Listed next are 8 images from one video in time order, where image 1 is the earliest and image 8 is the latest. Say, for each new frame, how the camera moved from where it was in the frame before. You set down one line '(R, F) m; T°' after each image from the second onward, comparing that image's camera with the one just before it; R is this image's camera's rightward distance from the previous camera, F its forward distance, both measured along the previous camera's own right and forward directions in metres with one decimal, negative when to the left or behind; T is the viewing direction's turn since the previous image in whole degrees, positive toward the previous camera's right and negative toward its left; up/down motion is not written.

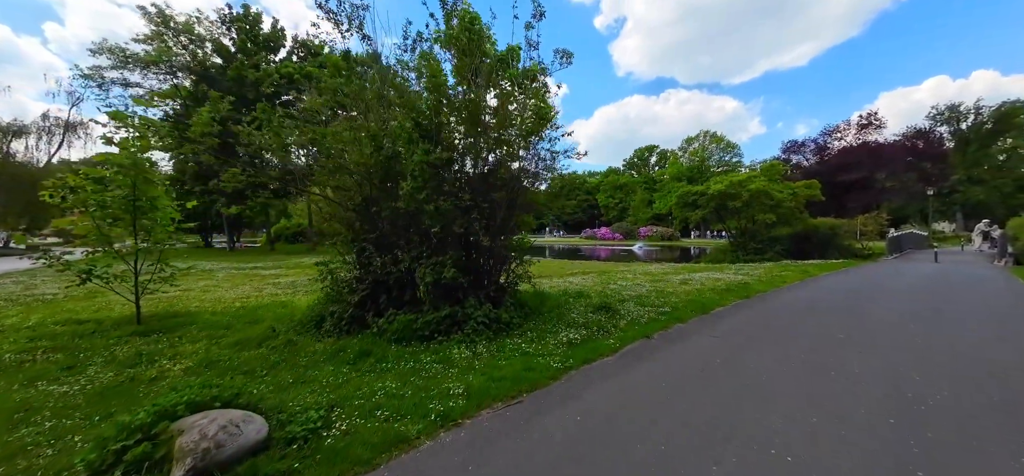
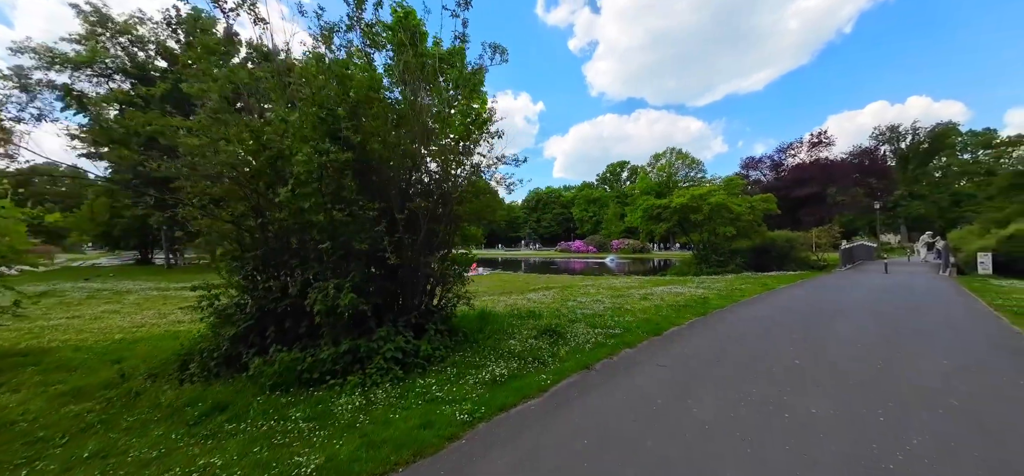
(+0.7, +0.8) m; +4°
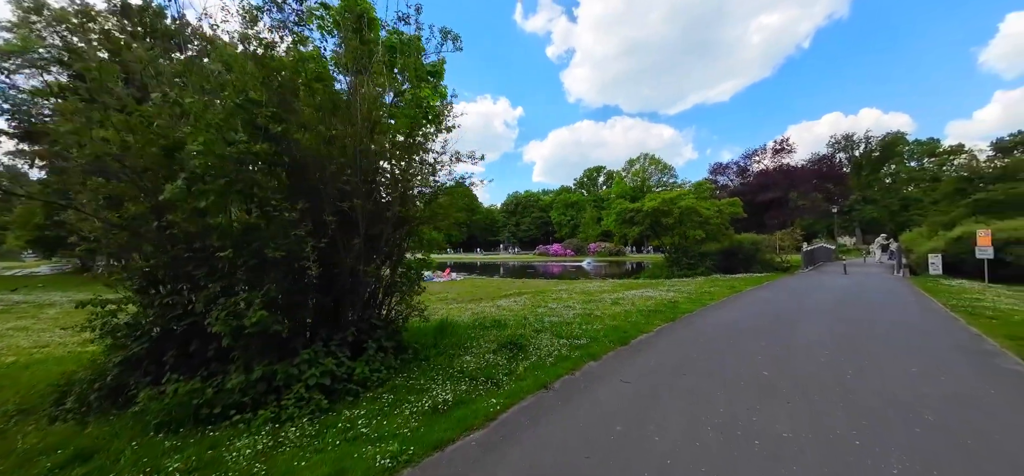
(+0.3, +0.5) m; +4°
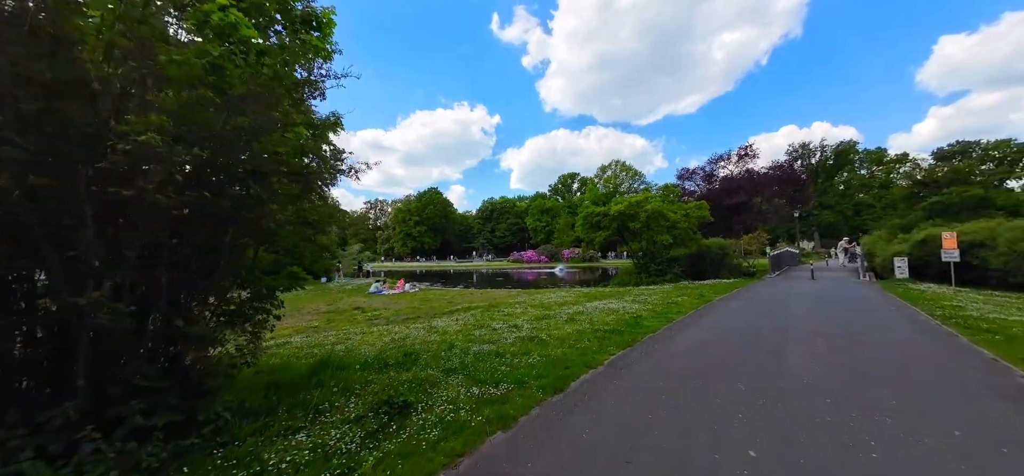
(+1.1, +1.8) m; +4°
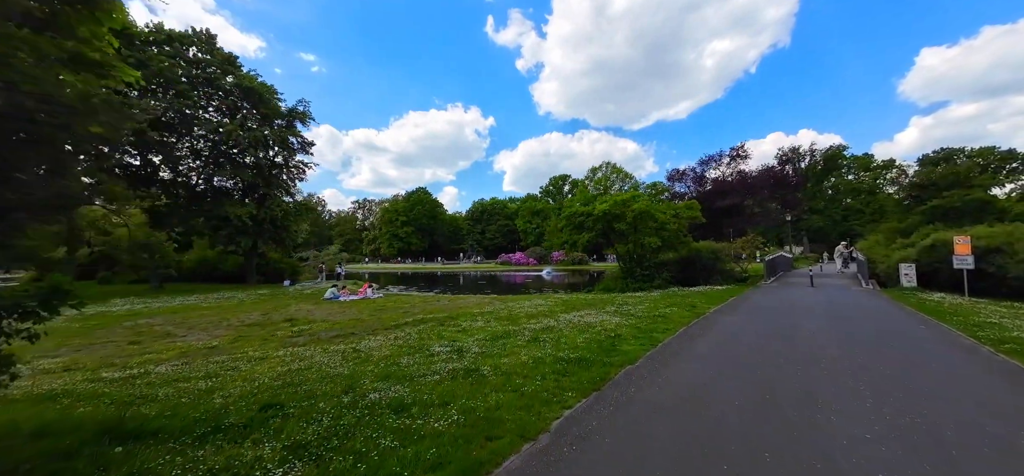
(+0.9, +2.0) m; +1°
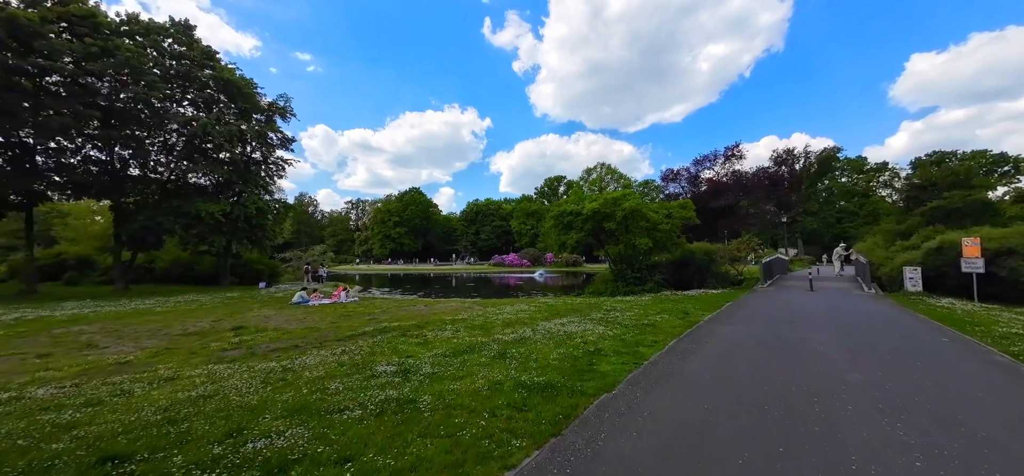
(+0.6, +1.2) m; +1°
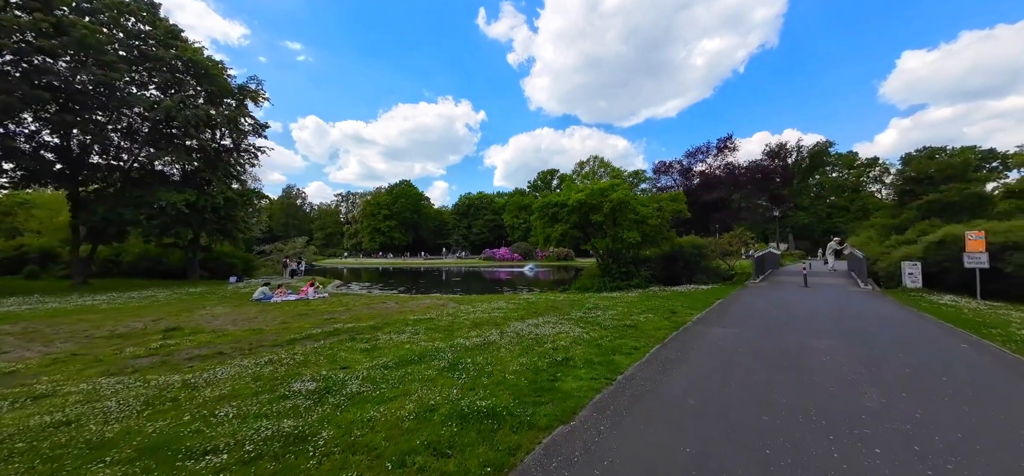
(+0.6, +1.1) m; +1°
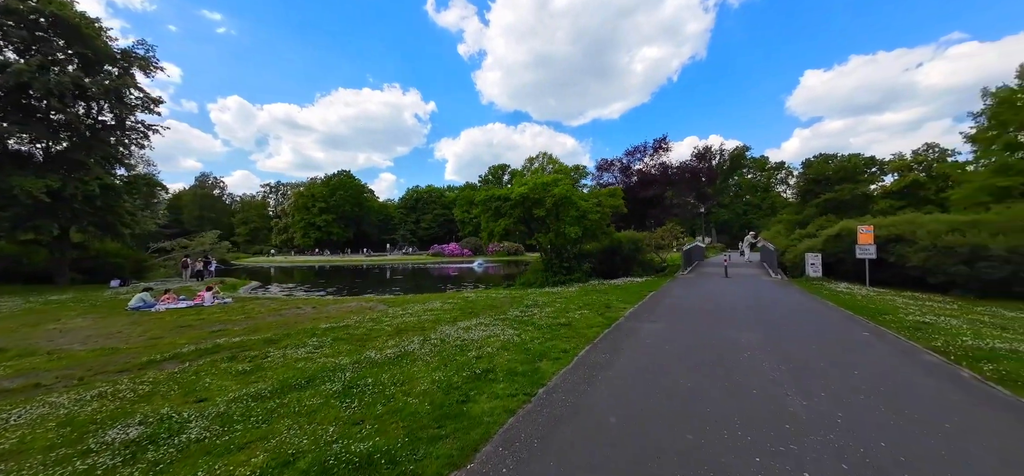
(+0.5, +0.8) m; +8°
